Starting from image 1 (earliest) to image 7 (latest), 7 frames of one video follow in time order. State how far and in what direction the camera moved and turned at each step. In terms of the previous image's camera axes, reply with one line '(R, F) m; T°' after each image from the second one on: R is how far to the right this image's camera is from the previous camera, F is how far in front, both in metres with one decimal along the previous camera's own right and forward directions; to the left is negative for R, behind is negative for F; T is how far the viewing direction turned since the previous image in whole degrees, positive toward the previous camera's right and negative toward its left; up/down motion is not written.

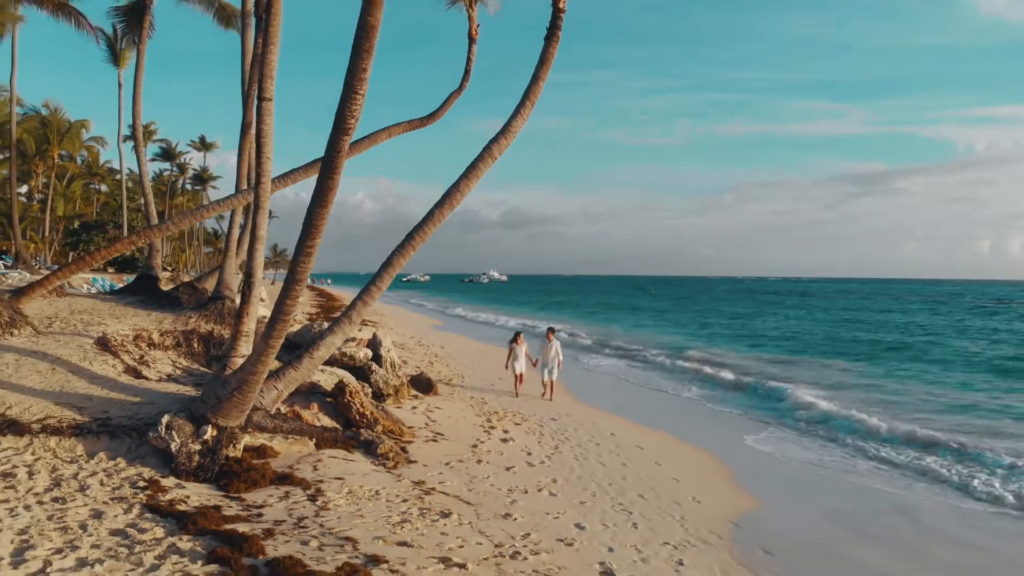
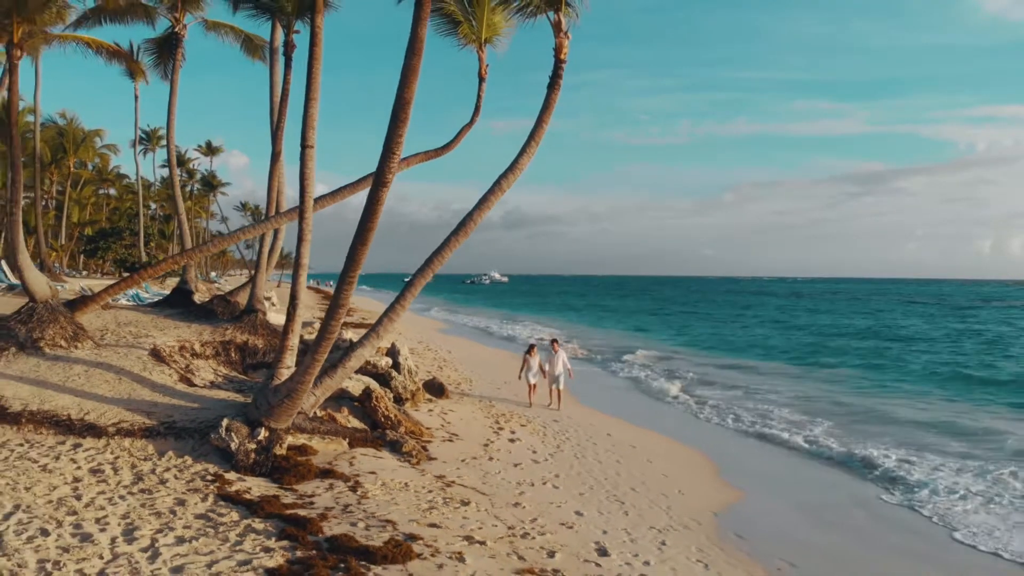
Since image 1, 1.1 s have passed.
(-0.1, -0.9) m; 0°
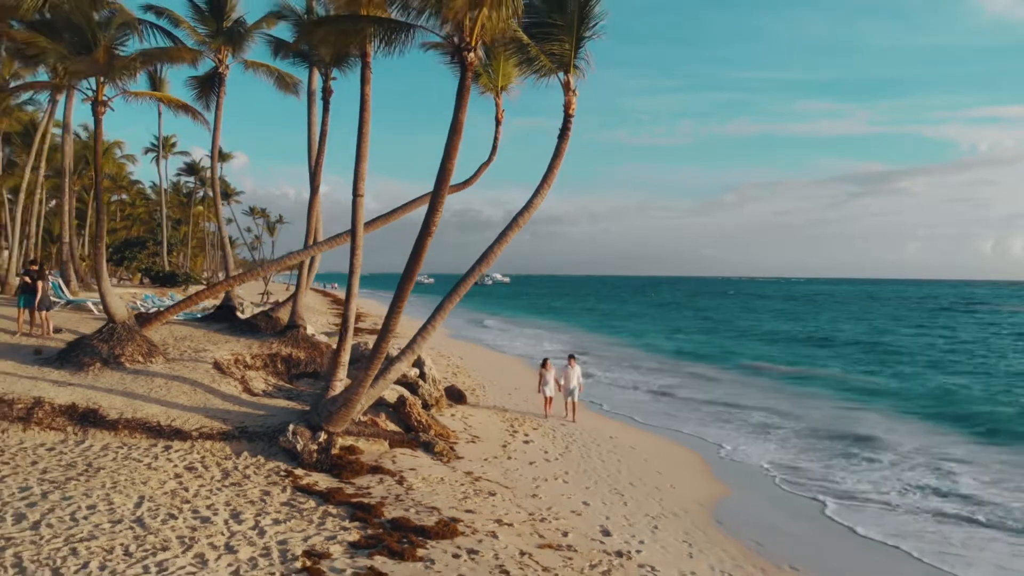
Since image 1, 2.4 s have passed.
(-0.2, -1.3) m; 0°
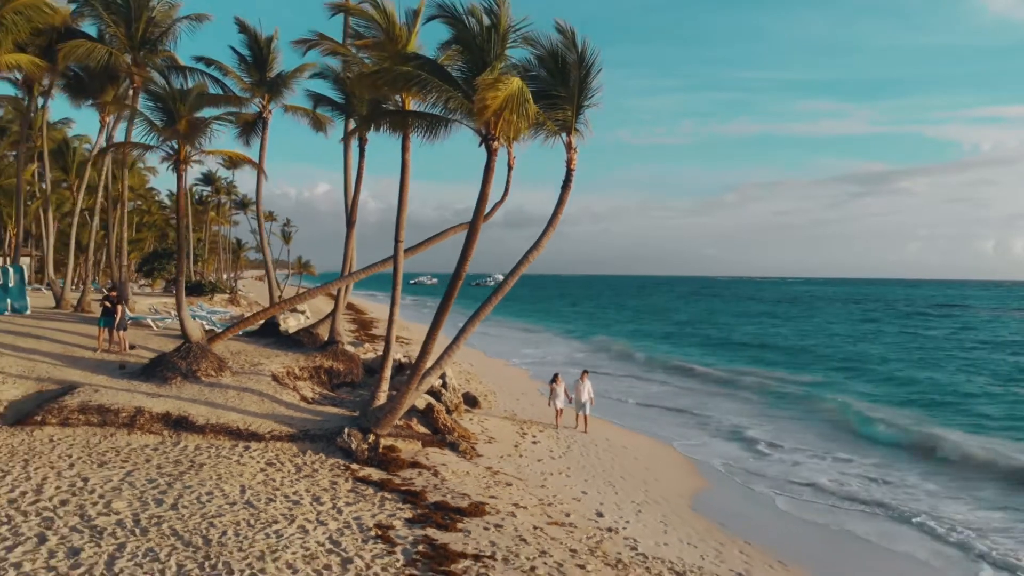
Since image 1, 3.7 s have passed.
(-0.2, -1.9) m; 0°
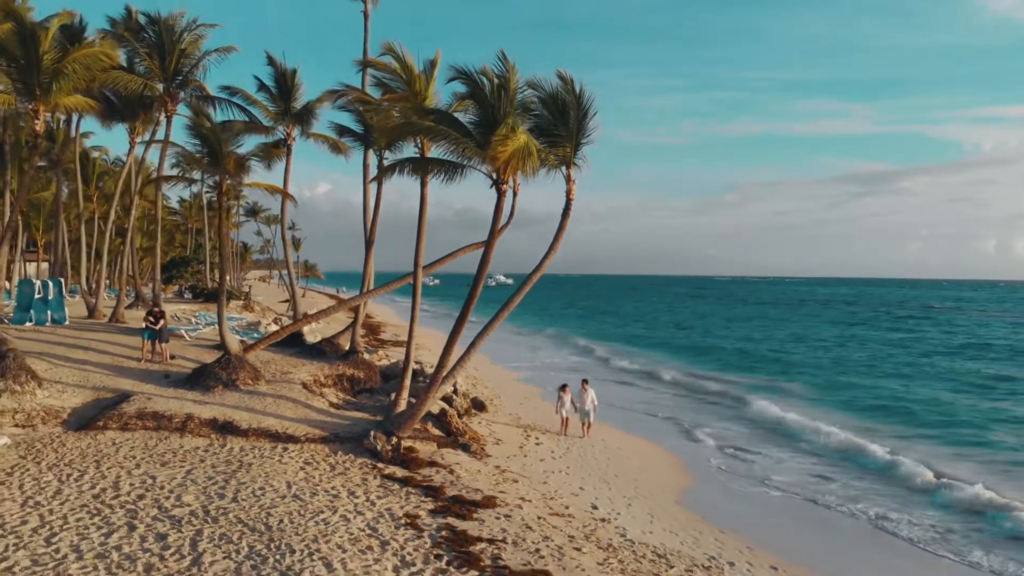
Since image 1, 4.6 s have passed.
(-0.1, -1.3) m; 0°
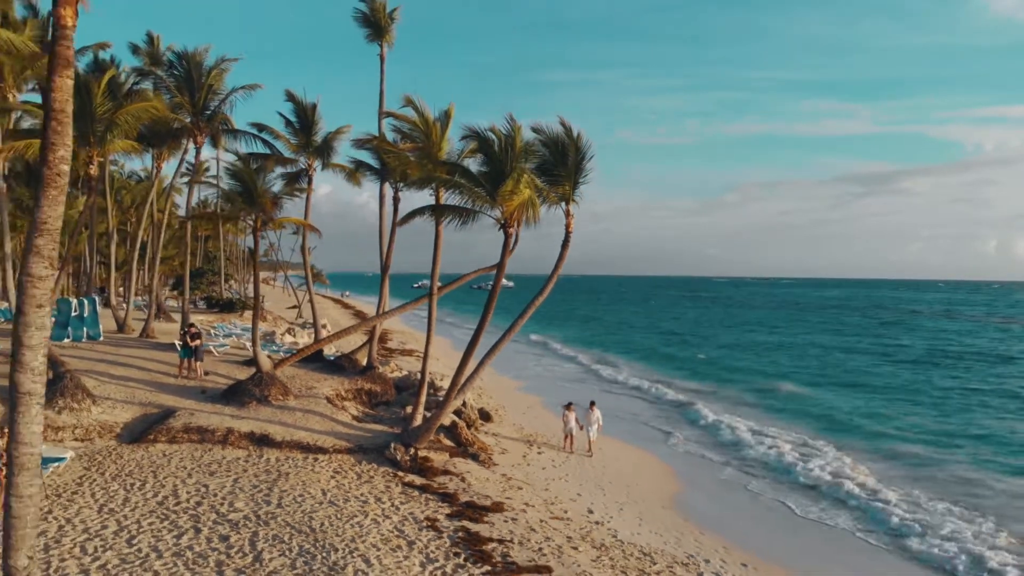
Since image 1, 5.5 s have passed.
(-0.1, -1.4) m; 0°
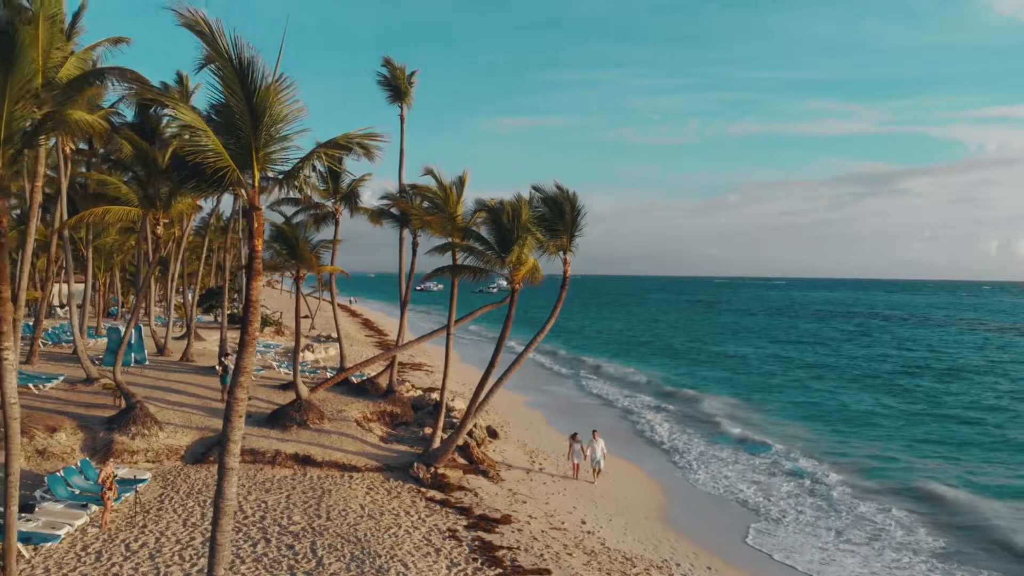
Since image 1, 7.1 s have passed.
(-0.1, -2.2) m; 0°
